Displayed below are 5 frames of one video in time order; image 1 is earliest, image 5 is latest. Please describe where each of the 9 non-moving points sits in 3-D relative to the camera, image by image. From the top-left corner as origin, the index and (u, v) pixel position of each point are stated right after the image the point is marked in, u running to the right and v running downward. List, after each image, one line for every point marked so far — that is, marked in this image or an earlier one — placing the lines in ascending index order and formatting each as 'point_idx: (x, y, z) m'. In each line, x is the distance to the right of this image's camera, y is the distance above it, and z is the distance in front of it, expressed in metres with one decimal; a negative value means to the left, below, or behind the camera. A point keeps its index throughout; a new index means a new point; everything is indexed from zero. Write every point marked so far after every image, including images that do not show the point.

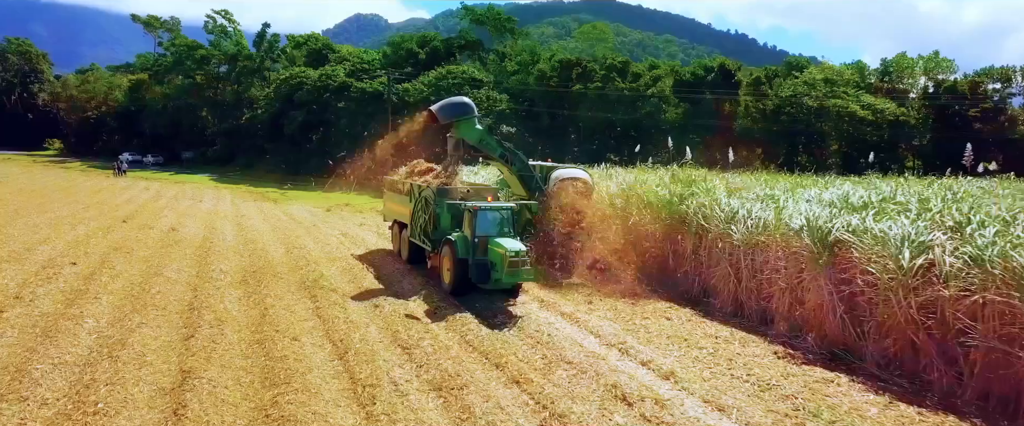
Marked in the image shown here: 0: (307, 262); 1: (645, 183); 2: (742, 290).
0: (-4.0, -1.0, +11.5) m
1: (+2.6, +0.6, +11.0) m
2: (+3.1, -1.0, +8.1) m
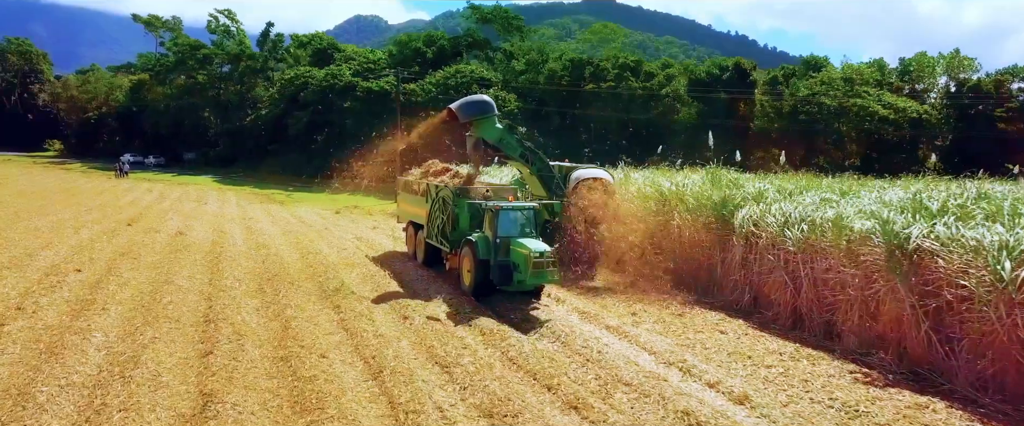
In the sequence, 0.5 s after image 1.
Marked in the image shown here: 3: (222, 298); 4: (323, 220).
0: (-3.4, -1.0, +10.9) m
1: (+3.1, +0.5, +10.5) m
2: (+3.7, -1.1, +7.5) m
3: (-4.3, -1.3, +8.7) m
4: (-6.2, -0.2, +19.5) m
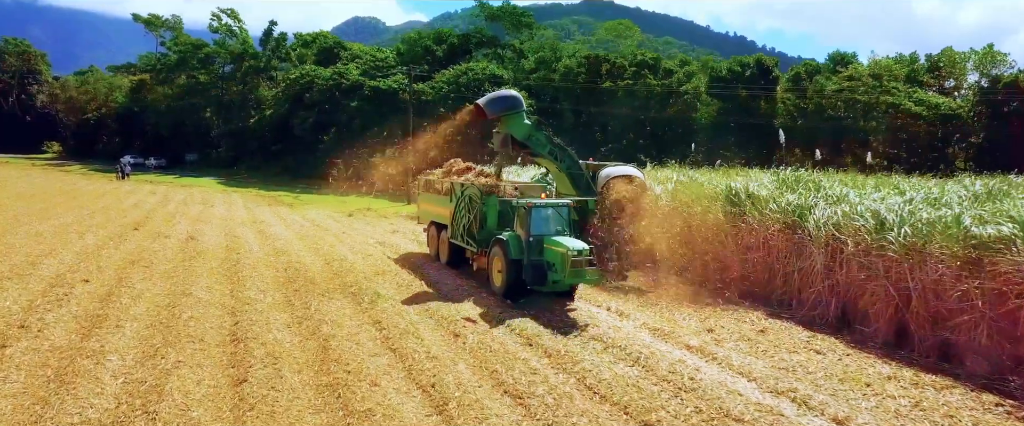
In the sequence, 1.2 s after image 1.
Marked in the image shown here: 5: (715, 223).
0: (-2.7, -1.1, +10.1) m
1: (+3.9, +0.4, +9.6) m
2: (+4.4, -1.2, +6.7) m
3: (-3.5, -1.3, +7.9) m
4: (-5.5, -0.3, +18.6) m
5: (+3.3, -0.2, +9.5) m
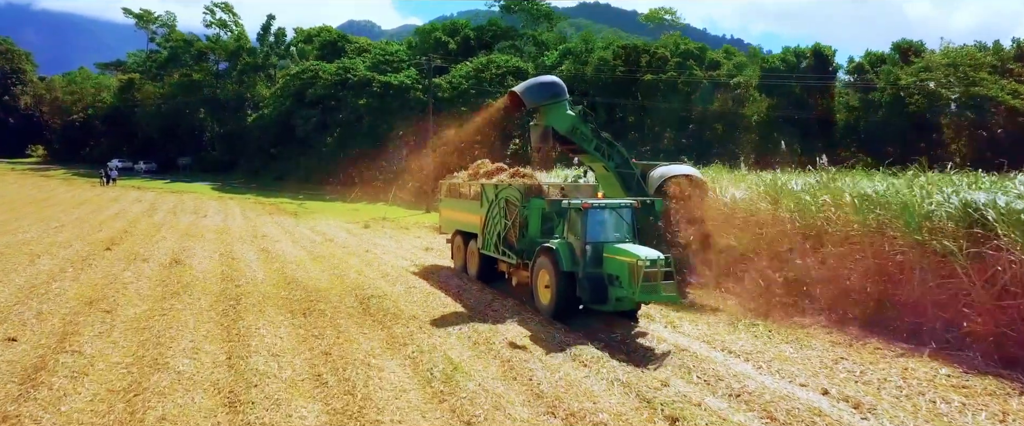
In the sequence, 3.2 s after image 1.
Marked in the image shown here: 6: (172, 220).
0: (-1.3, -1.4, +7.1) m
1: (+5.3, +0.2, +6.7) m
2: (+5.8, -1.4, +3.7) m
3: (-2.1, -1.6, +4.9) m
4: (-4.2, -0.7, +15.6) m
5: (+4.7, -0.4, +6.6) m
6: (-11.1, -0.2, +19.2) m
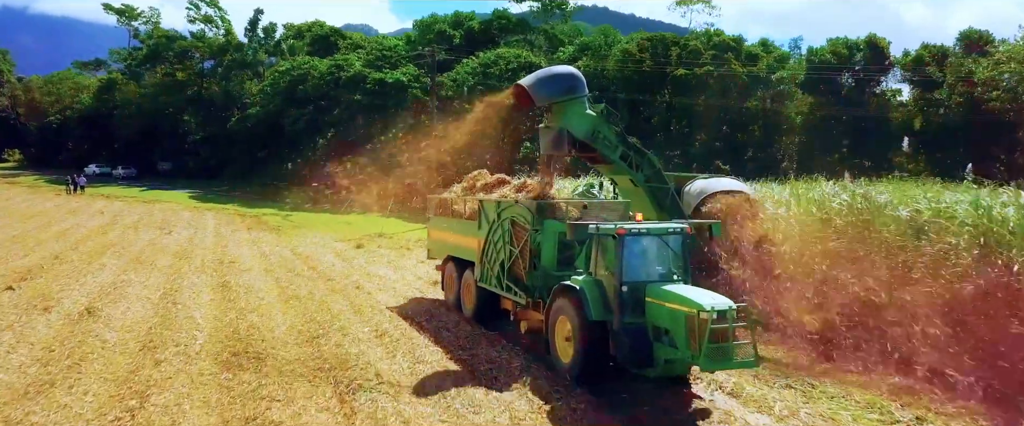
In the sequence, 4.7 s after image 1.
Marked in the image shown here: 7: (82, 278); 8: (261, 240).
0: (-0.7, -1.7, +4.0) m
1: (+5.9, -0.2, +3.6) m
2: (+6.5, -1.7, +0.7) m
3: (-1.5, -2.0, +1.8) m
4: (-3.6, -1.1, +12.6) m
5: (+5.3, -0.8, +3.5) m
6: (-10.5, -0.7, +16.1) m
7: (-7.5, -1.1, +10.3) m
8: (-7.0, -0.8, +16.3) m
